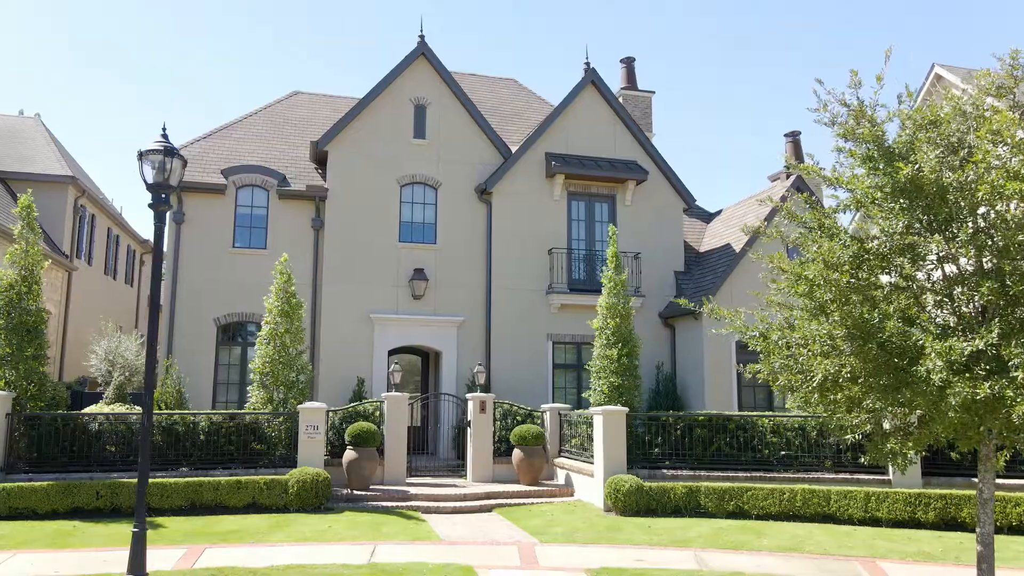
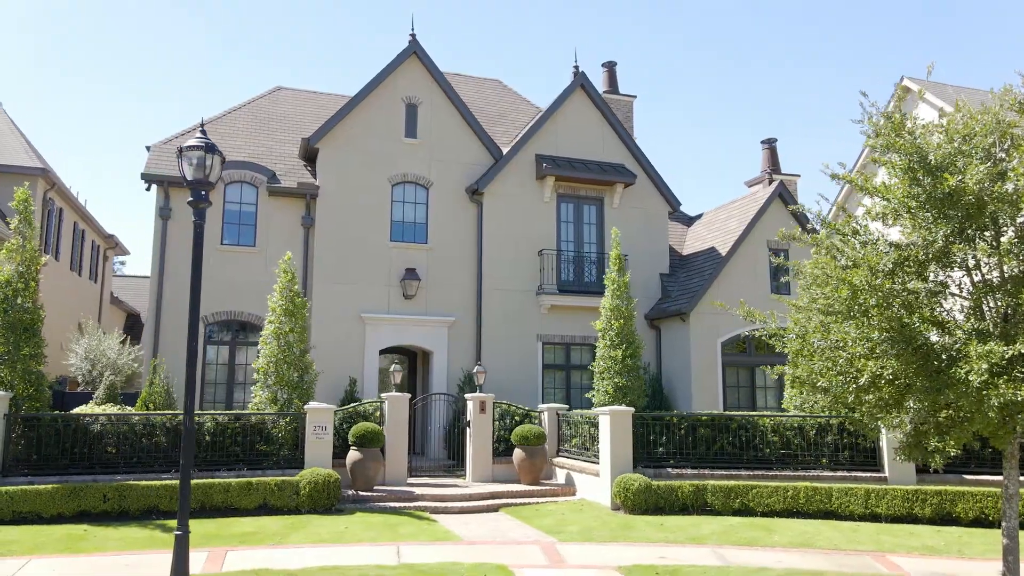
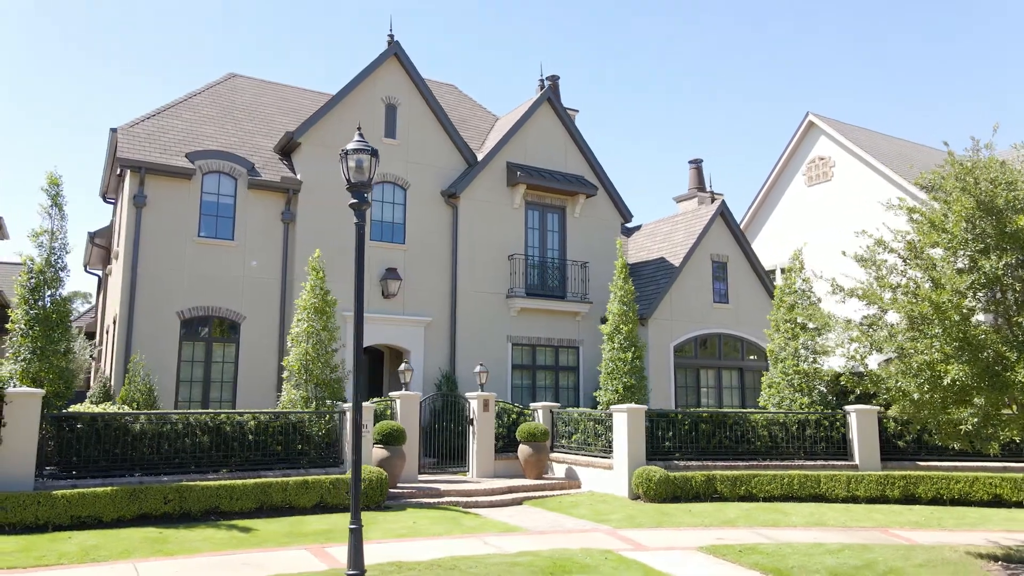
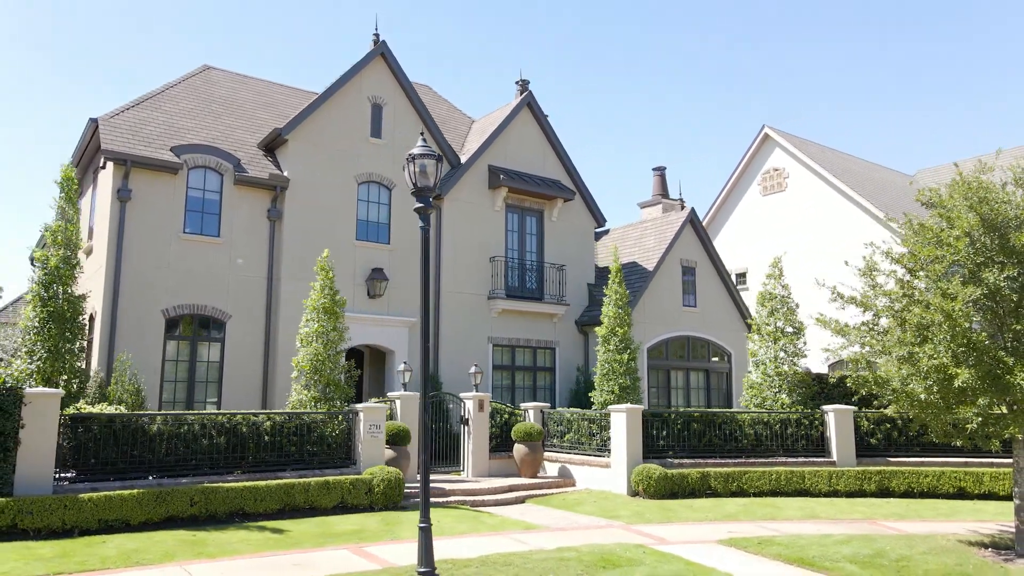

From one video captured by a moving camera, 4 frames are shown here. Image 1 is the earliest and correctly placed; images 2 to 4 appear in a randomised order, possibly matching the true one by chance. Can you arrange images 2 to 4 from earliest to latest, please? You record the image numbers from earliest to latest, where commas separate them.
2, 3, 4
